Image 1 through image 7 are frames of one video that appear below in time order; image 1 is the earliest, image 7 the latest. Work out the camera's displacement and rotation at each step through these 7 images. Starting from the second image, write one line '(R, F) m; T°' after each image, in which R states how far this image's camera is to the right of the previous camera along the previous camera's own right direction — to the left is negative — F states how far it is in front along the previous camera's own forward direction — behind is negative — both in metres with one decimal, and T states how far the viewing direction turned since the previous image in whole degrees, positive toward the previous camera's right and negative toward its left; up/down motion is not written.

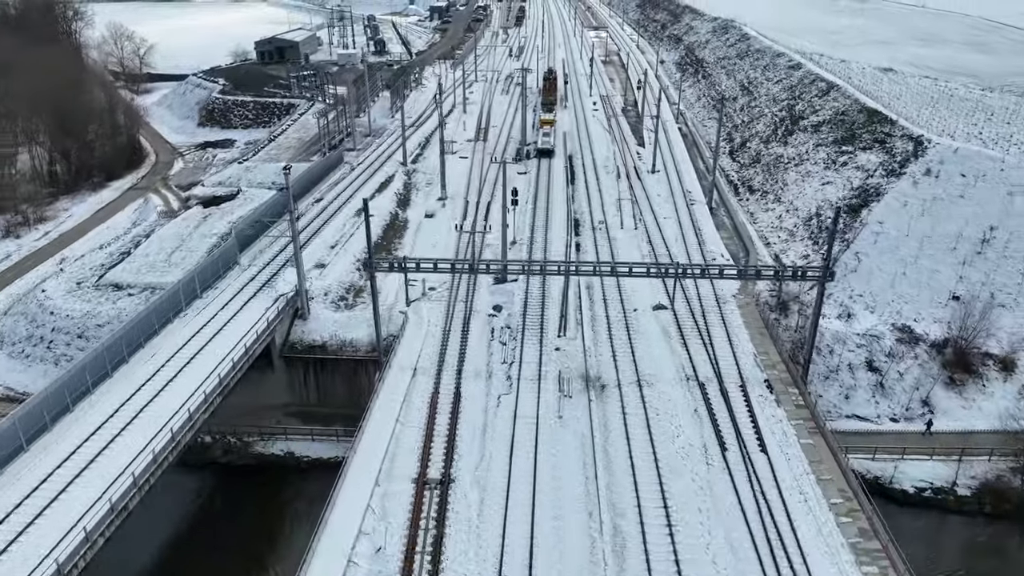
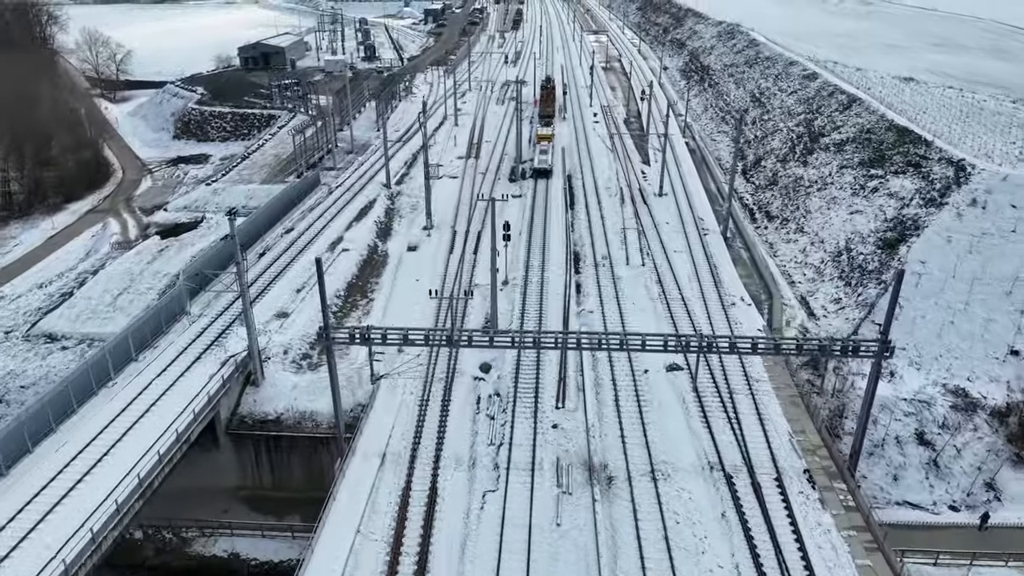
(+0.3, +3.8) m; 0°
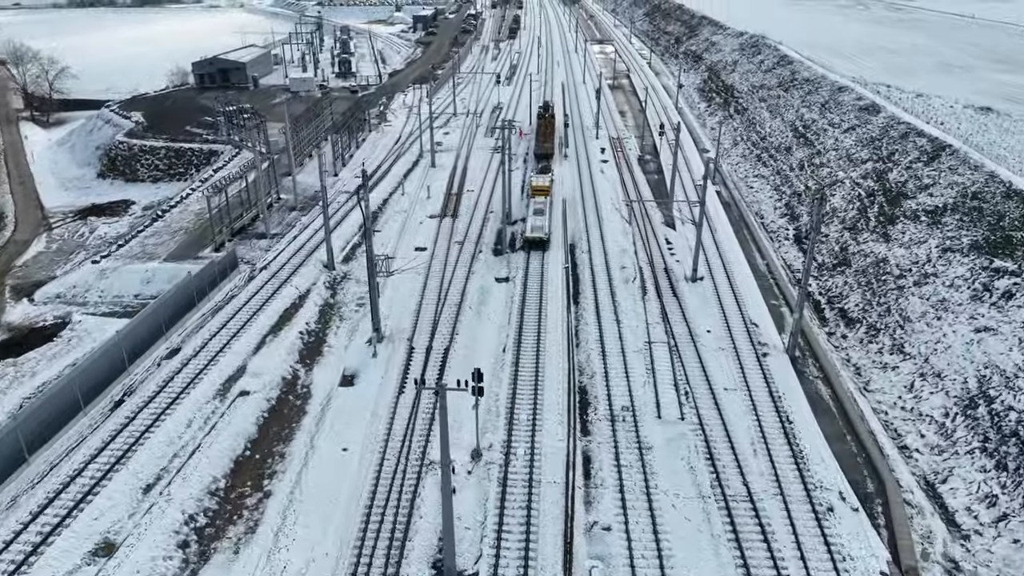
(+0.6, +9.8) m; 0°
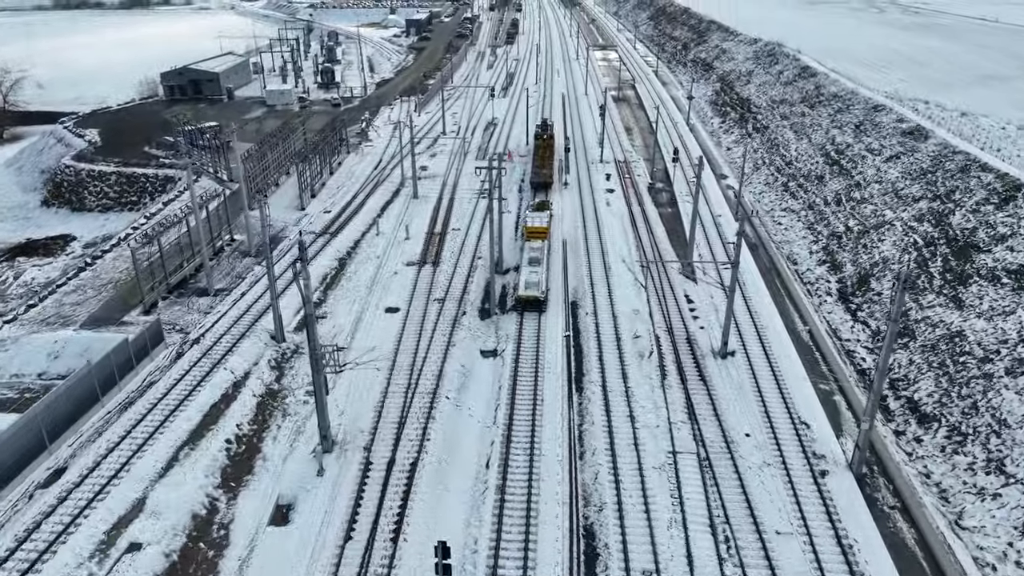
(+0.3, +5.4) m; 0°
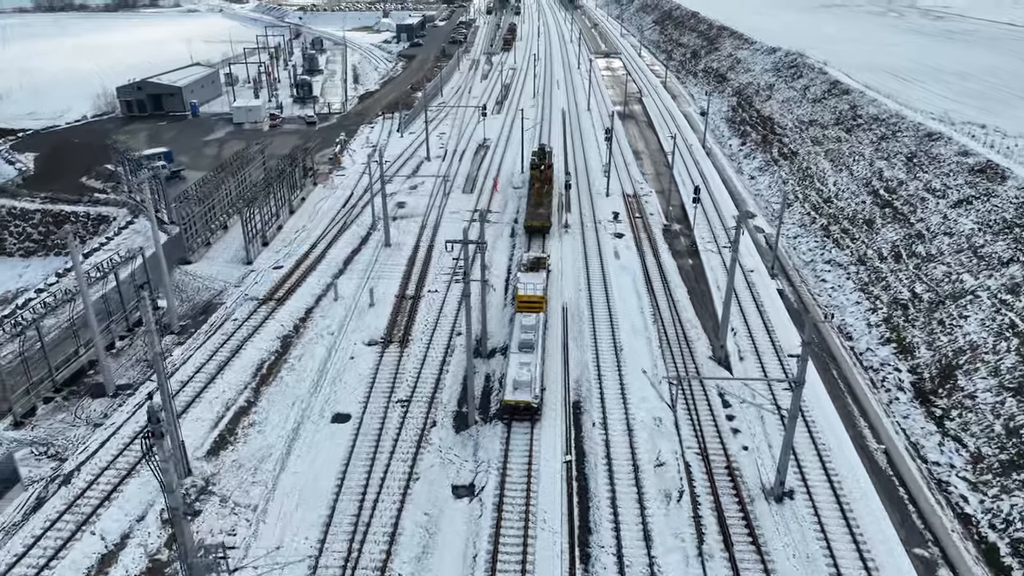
(+0.4, +6.2) m; 0°
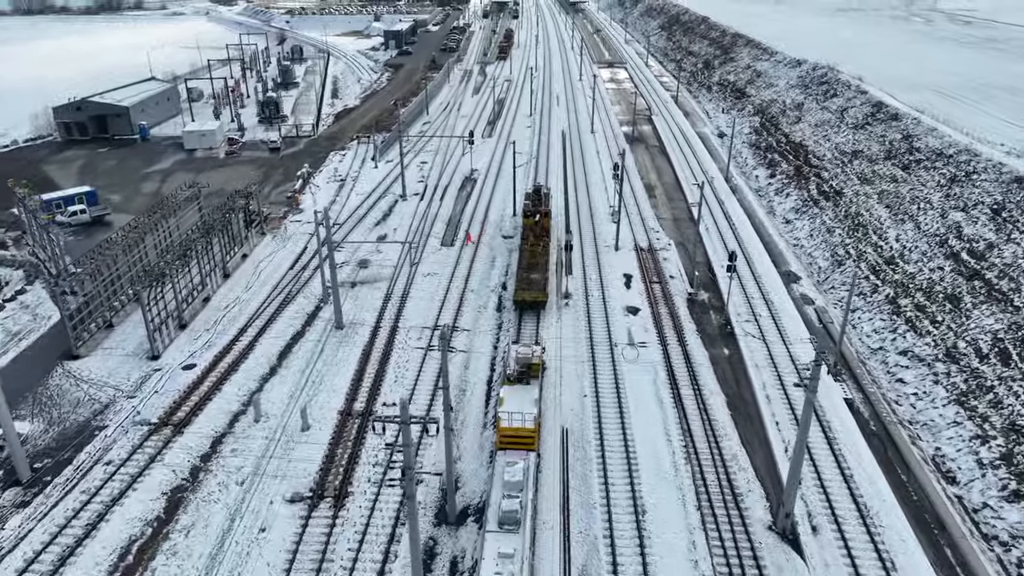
(+0.5, +7.0) m; 0°
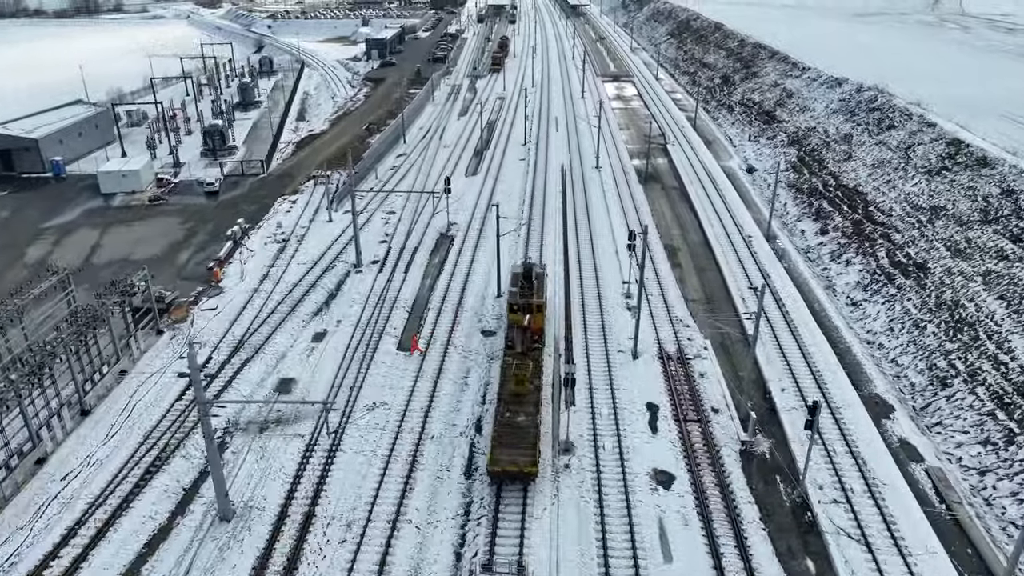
(+0.6, +8.6) m; 0°
